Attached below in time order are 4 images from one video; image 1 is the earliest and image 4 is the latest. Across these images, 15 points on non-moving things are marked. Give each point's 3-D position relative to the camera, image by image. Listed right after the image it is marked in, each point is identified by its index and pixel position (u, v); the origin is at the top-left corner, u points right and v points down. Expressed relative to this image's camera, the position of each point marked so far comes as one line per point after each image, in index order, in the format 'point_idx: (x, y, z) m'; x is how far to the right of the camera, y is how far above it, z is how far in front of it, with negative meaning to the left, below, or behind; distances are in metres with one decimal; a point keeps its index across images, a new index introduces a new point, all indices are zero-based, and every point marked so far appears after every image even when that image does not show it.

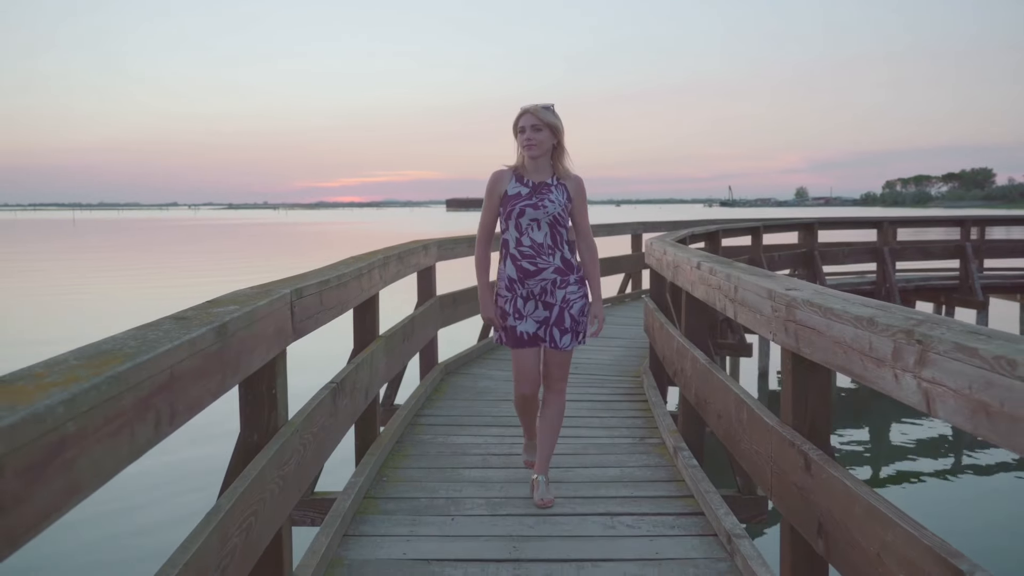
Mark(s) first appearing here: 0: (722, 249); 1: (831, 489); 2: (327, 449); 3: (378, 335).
0: (+2.2, +0.4, +7.5) m
1: (+0.8, -0.5, +1.7) m
2: (-0.6, -0.5, +2.3) m
3: (-0.6, -0.2, +3.5) m
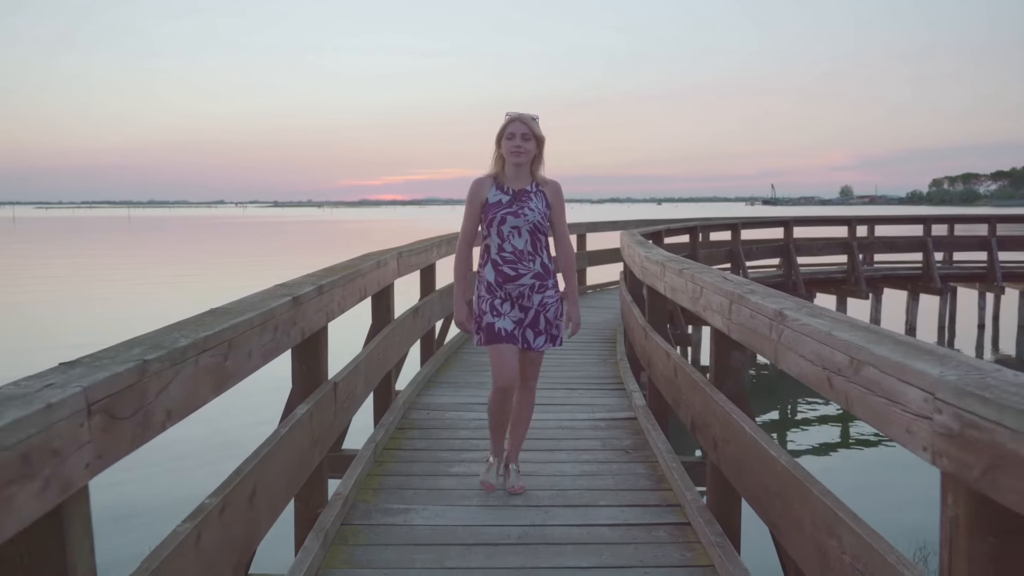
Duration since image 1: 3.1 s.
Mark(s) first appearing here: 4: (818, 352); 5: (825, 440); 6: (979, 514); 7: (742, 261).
0: (+2.5, +0.6, +9.4) m
1: (+0.7, -0.3, +3.7) m
2: (-0.6, -0.3, +4.4) m
3: (-0.6, 0.0, +5.6) m
4: (+0.7, -0.1, +1.6) m
5: (+4.0, -2.0, +9.0) m
6: (+0.8, -0.4, +1.2) m
7: (+3.3, +0.4, +10.3) m
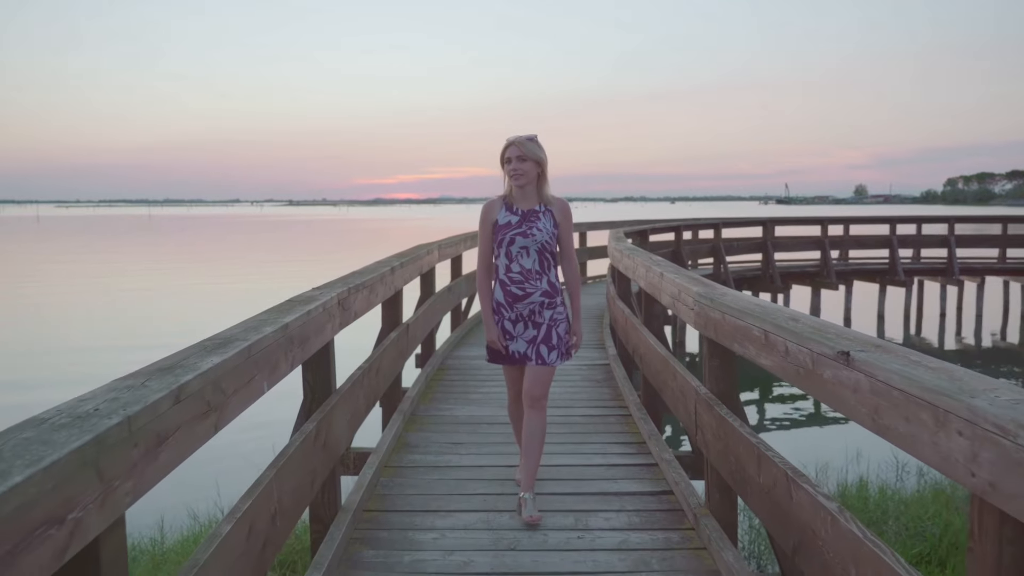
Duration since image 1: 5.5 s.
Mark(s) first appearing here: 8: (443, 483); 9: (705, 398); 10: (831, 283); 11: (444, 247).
0: (+2.6, +0.7, +11.0) m
1: (+0.8, -0.2, +5.3) m
2: (-0.6, -0.2, +6.0) m
3: (-0.5, +0.1, +7.2) m
4: (+0.7, 0.0, +3.3) m
5: (+4.1, -1.9, +10.6) m
6: (+0.8, -0.2, +2.8) m
7: (+3.5, +0.5, +11.8) m
8: (-0.3, -0.9, +3.5) m
9: (+0.7, -0.4, +2.7) m
10: (+5.6, +0.1, +12.6) m
11: (-0.6, +0.4, +6.1) m
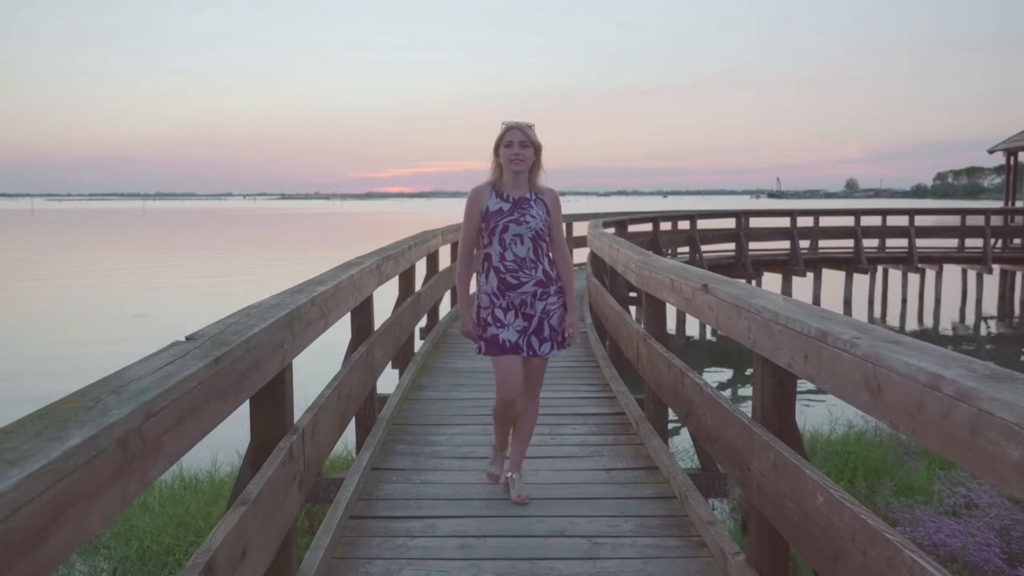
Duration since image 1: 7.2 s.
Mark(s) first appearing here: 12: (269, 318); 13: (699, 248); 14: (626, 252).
0: (+2.5, +1.0, +12.0) m
1: (+0.7, 0.0, +6.3) m
2: (-0.6, 0.0, +7.1) m
3: (-0.6, +0.3, +8.2) m
4: (+0.7, +0.2, +4.3) m
5: (+4.0, -1.6, +11.7) m
6: (+0.7, -0.1, +3.9) m
7: (+3.3, +0.8, +12.9) m
8: (-0.4, -0.8, +4.5) m
9: (+0.7, -0.2, +3.8) m
10: (+5.5, +0.3, +13.7) m
11: (-0.6, +0.5, +7.2) m
12: (-0.7, -0.1, +2.0) m
13: (+3.4, +0.7, +13.0) m
14: (+0.7, +0.2, +4.3) m
